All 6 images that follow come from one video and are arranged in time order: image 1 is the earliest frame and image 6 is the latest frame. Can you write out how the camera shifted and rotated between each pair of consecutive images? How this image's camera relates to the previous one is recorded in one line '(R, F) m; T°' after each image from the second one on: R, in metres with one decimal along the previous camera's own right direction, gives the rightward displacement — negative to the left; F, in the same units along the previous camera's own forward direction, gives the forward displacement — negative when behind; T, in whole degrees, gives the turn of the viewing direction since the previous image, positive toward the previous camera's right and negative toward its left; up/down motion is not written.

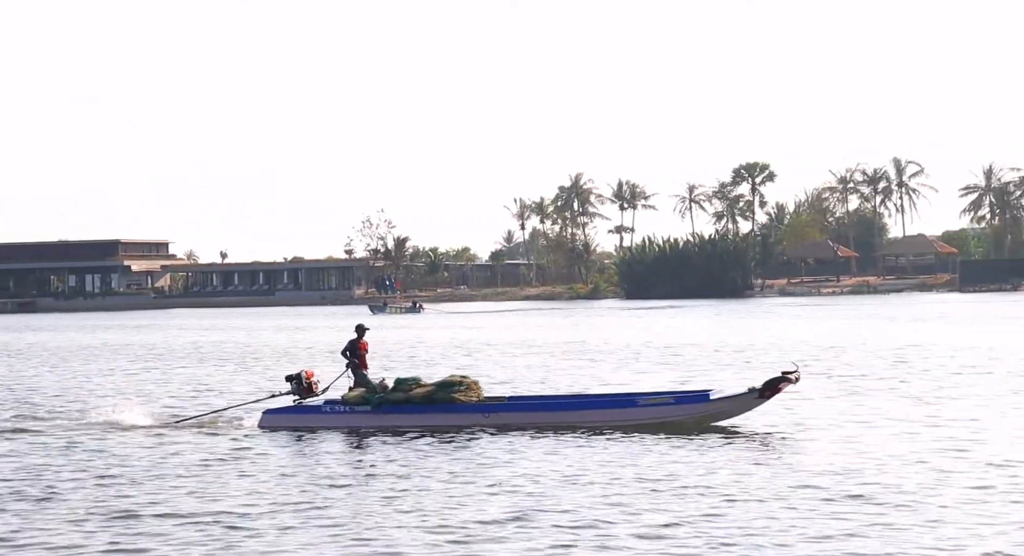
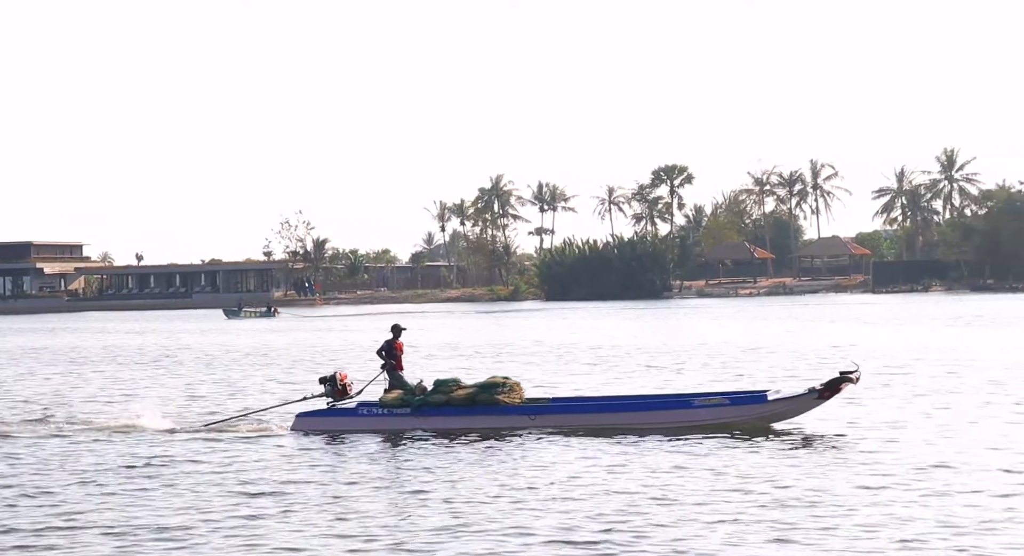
(0.0, -0.5) m; +3°
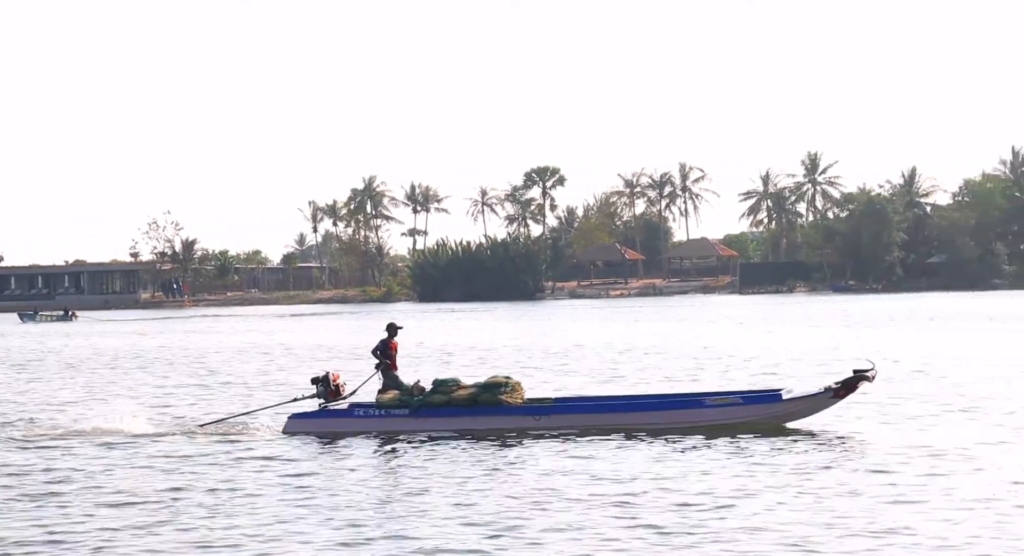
(-0.1, -0.9) m; +4°
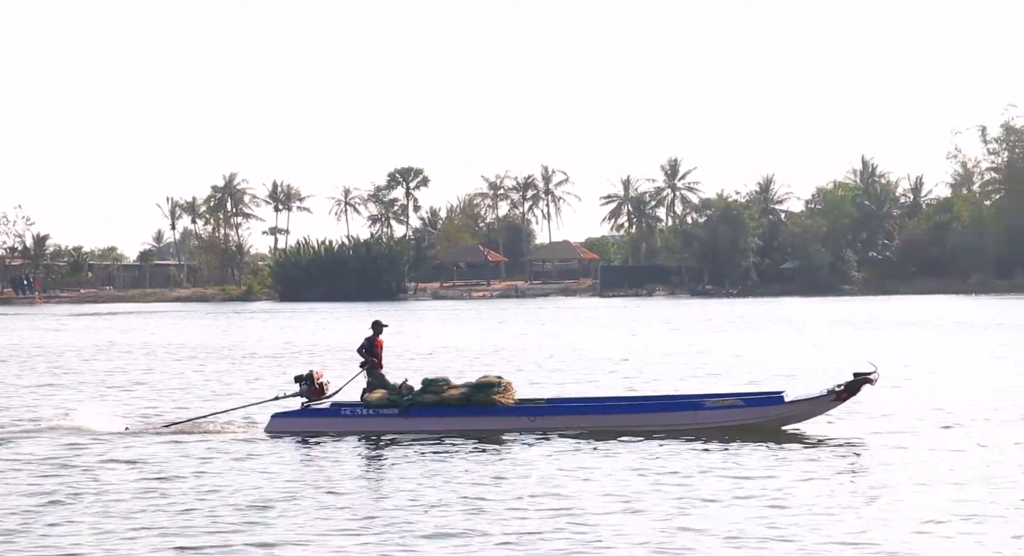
(-0.1, -0.8) m; +5°
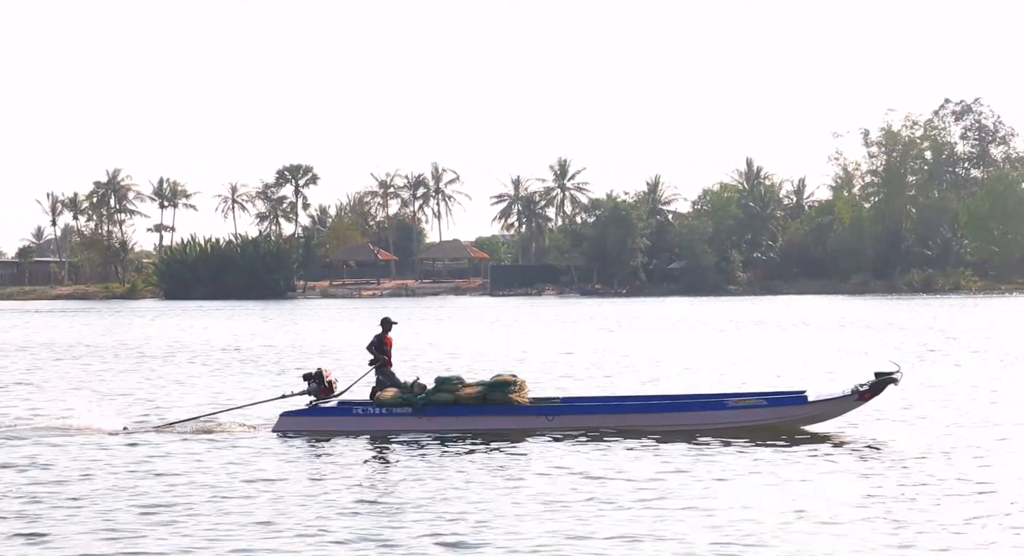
(-0.2, -0.7) m; +4°
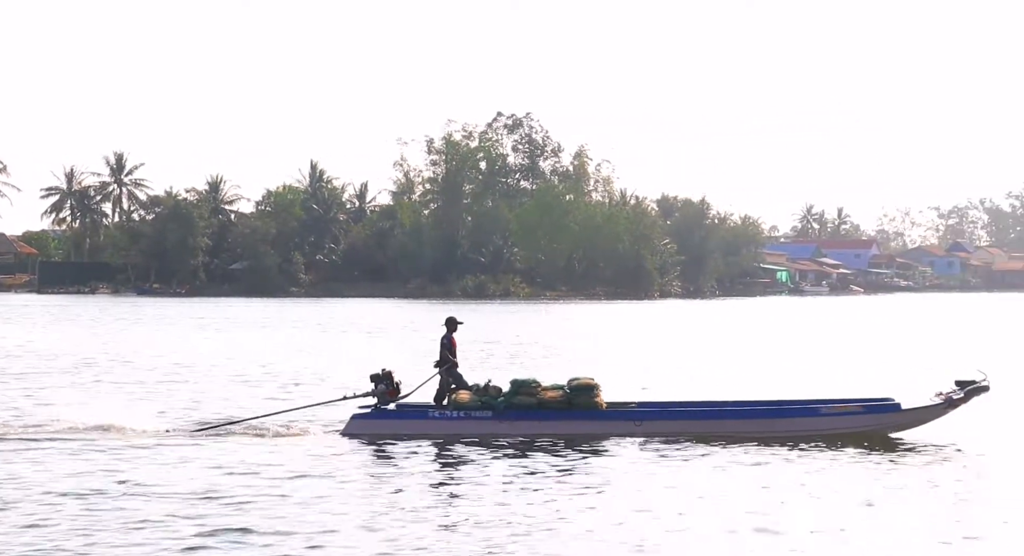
(-0.7, +1.0) m; +15°
